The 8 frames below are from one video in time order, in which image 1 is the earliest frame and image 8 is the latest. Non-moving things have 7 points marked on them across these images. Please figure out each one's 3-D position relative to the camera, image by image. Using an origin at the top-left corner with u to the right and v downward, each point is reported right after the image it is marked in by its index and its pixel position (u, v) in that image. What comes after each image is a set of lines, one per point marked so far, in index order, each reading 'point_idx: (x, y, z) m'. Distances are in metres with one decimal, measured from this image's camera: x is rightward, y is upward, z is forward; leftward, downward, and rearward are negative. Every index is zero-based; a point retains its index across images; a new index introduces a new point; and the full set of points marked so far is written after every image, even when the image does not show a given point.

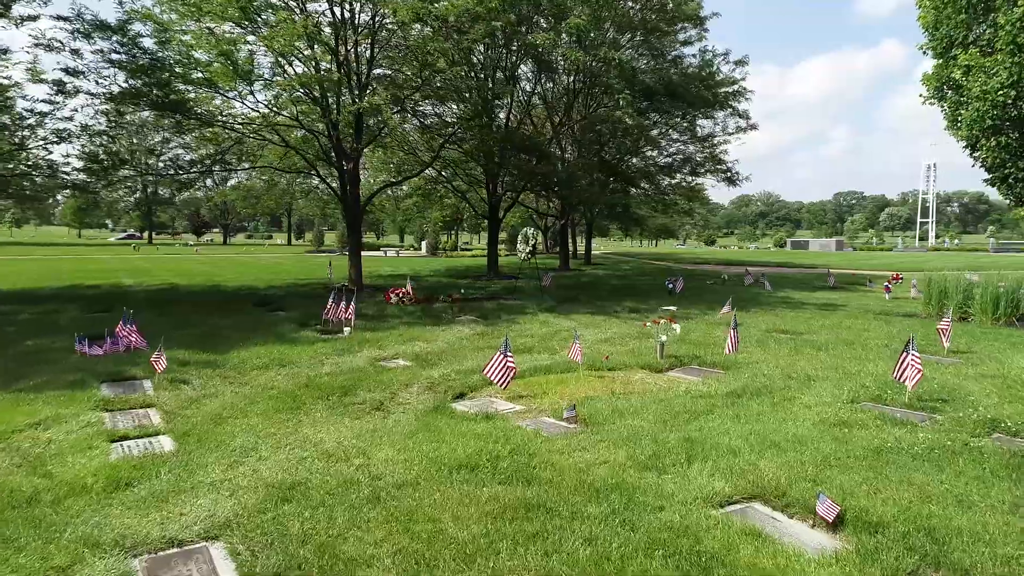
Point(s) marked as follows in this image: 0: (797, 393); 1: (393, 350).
0: (+2.8, -1.0, +6.9) m
1: (-1.6, -0.8, +9.6) m
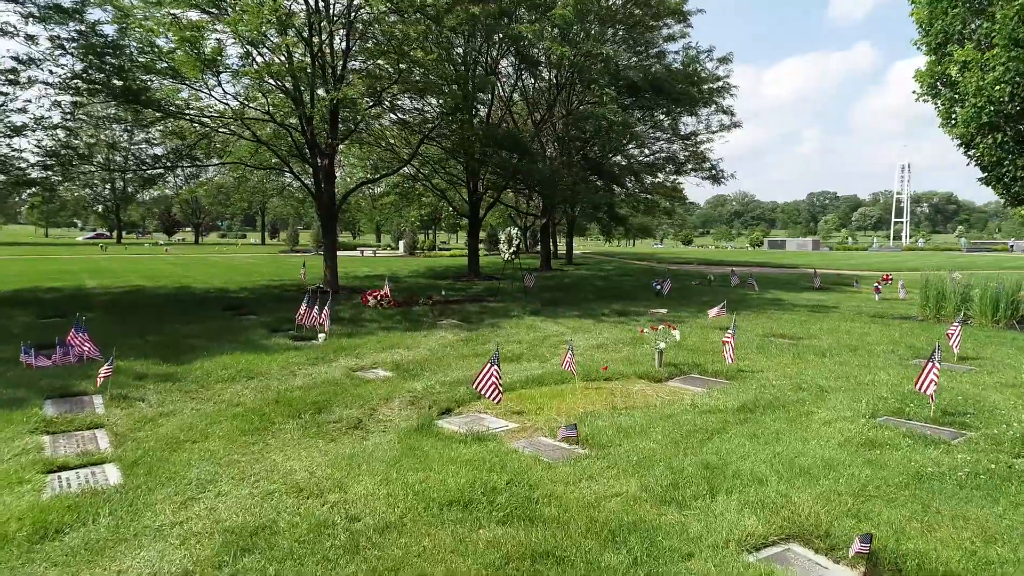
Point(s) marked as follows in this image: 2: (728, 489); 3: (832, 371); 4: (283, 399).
0: (+2.7, -1.1, +6.4) m
1: (-1.8, -0.9, +8.9) m
2: (+1.3, -1.2, +4.3) m
3: (+3.6, -0.9, +8.0) m
4: (-2.2, -1.1, +6.7) m
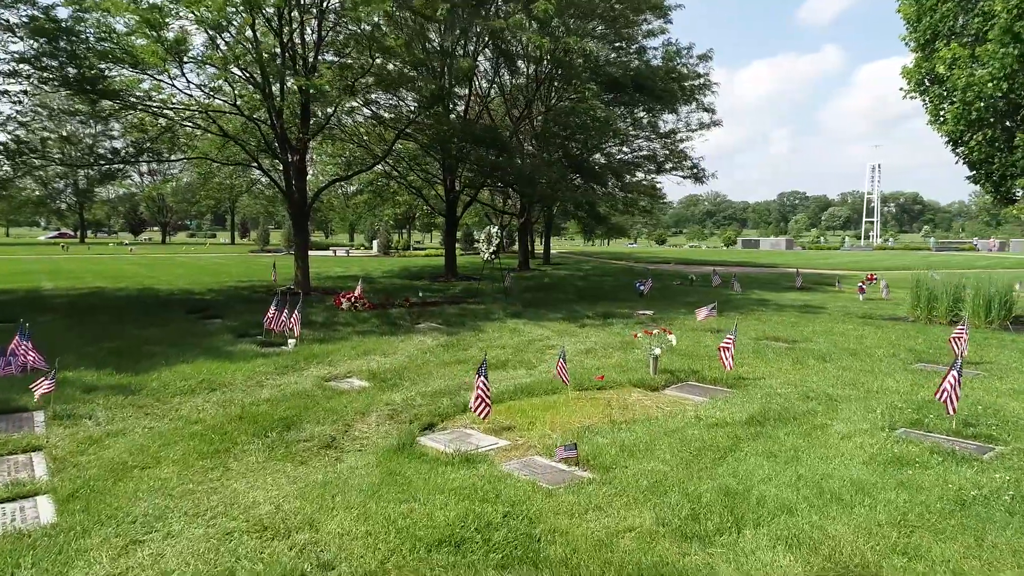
0: (+2.6, -1.1, +5.9) m
1: (-1.9, -0.9, +8.3) m
2: (+1.3, -1.2, +3.8) m
3: (+3.4, -0.9, +7.5) m
4: (-2.3, -1.1, +6.1) m
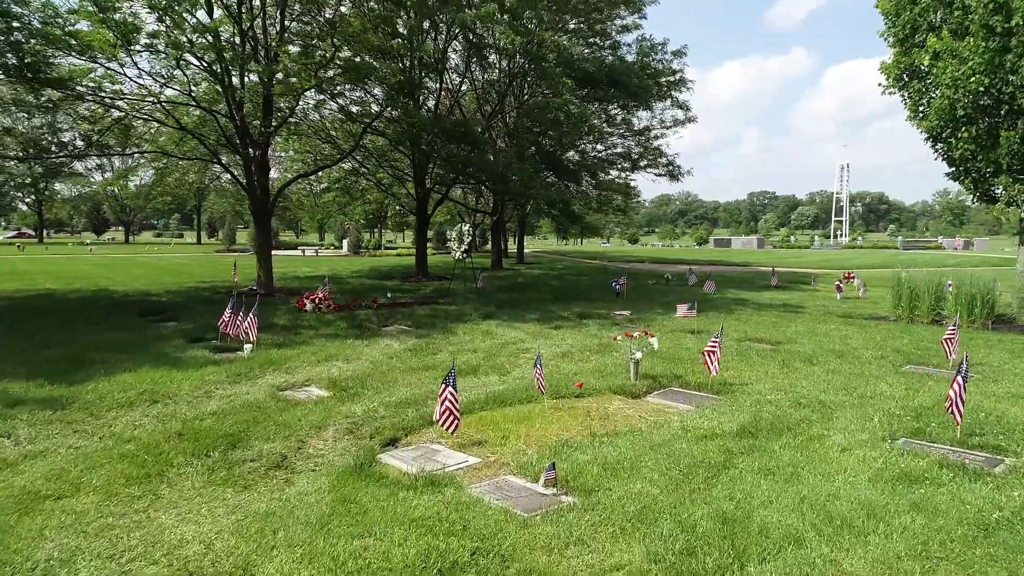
0: (+2.4, -1.1, +5.5) m
1: (-2.2, -0.9, +7.7) m
2: (+1.2, -1.2, +3.4) m
3: (+3.1, -0.9, +7.1) m
4: (-2.5, -1.1, +5.5) m
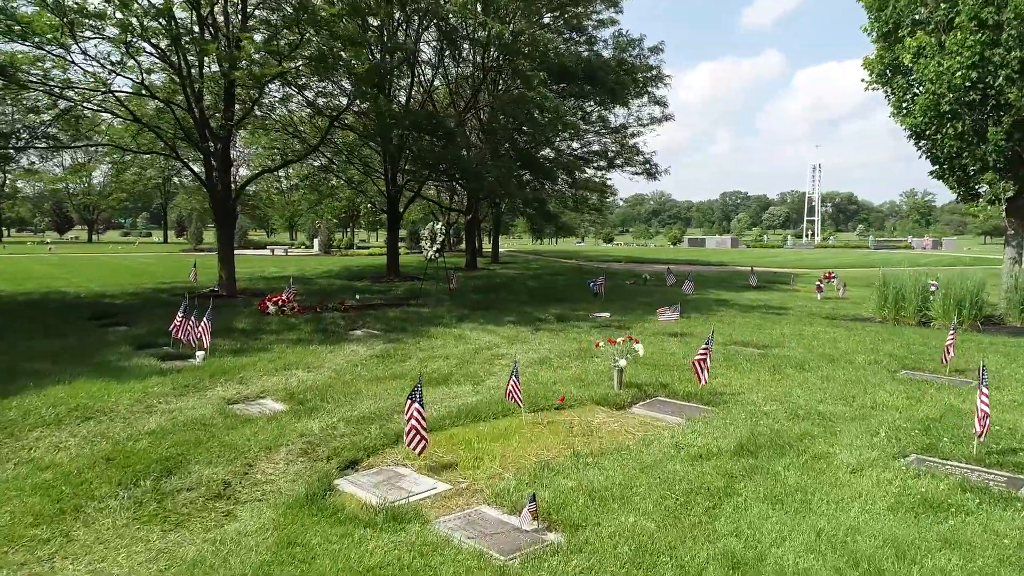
0: (+2.2, -1.1, +5.0) m
1: (-2.5, -1.0, +7.0) m
2: (+1.1, -1.3, +2.8) m
3: (+2.9, -1.0, +6.7) m
4: (-2.7, -1.1, +4.8) m
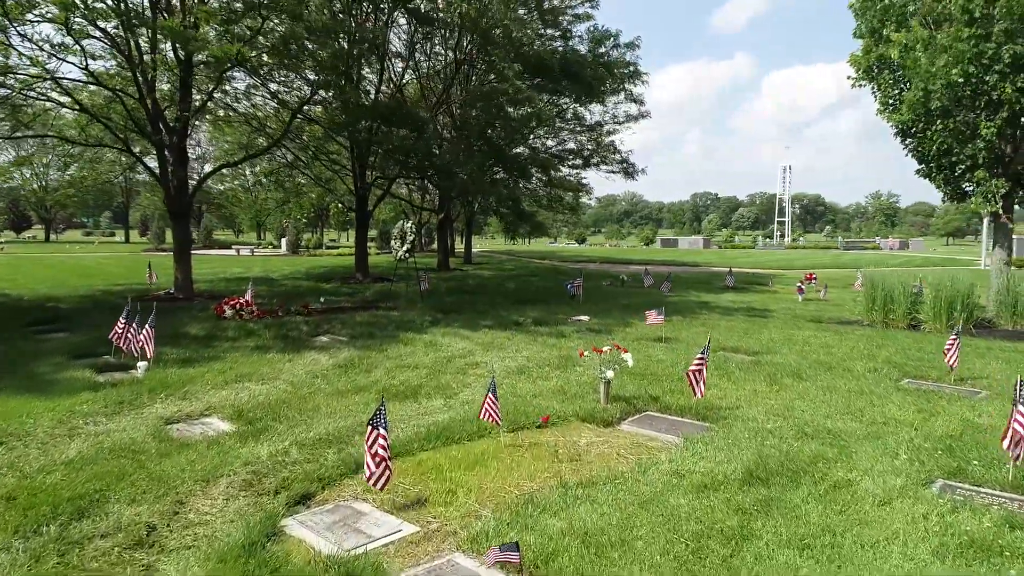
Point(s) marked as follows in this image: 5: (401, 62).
0: (+2.1, -1.1, +4.4) m
1: (-2.7, -1.0, +6.3) m
2: (+1.0, -1.3, +2.2) m
3: (+2.7, -1.0, +6.1) m
4: (-2.8, -1.2, +4.1) m
5: (-3.0, +6.1, +19.3) m
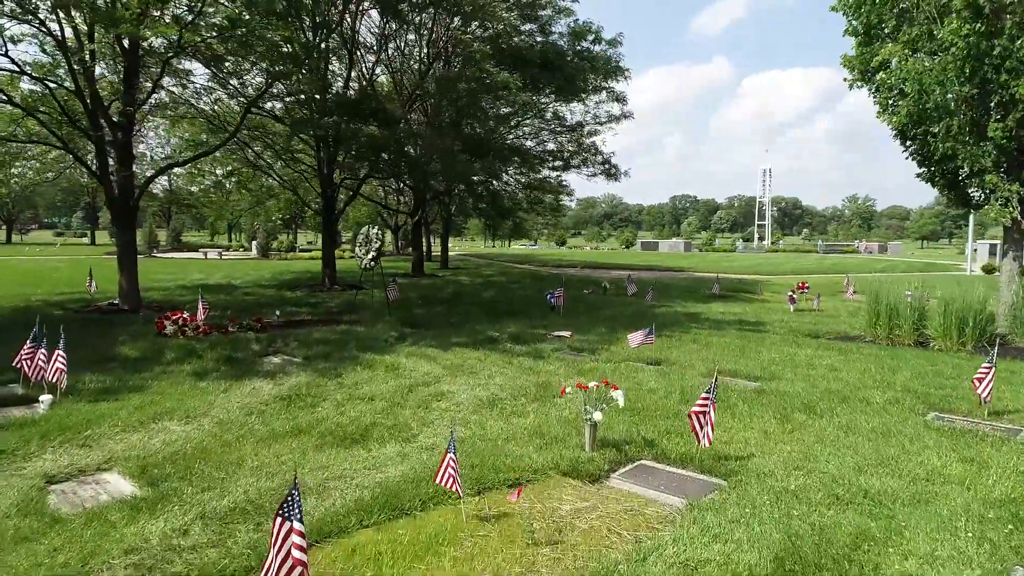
0: (+1.9, -1.3, +3.5) m
1: (-2.9, -1.2, +5.2) m
2: (+0.9, -1.5, +1.2) m
3: (+2.5, -1.2, +5.2) m
4: (-3.0, -1.3, +3.0) m
5: (-3.6, +5.9, +18.2) m
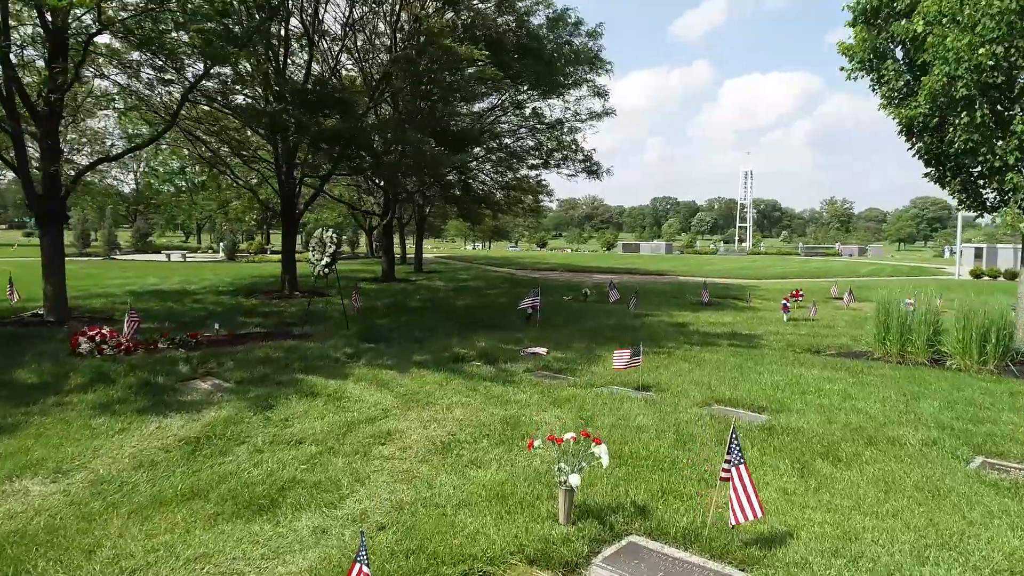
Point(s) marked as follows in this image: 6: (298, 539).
0: (+1.6, -1.4, +2.3) m
1: (-3.2, -1.3, +3.9) m
2: (+0.7, -1.6, 0.0) m
3: (+2.2, -1.3, +4.1) m
4: (-3.2, -1.5, +1.7) m
5: (-4.2, +5.7, +16.9) m
6: (-1.1, -1.3, +3.8) m
